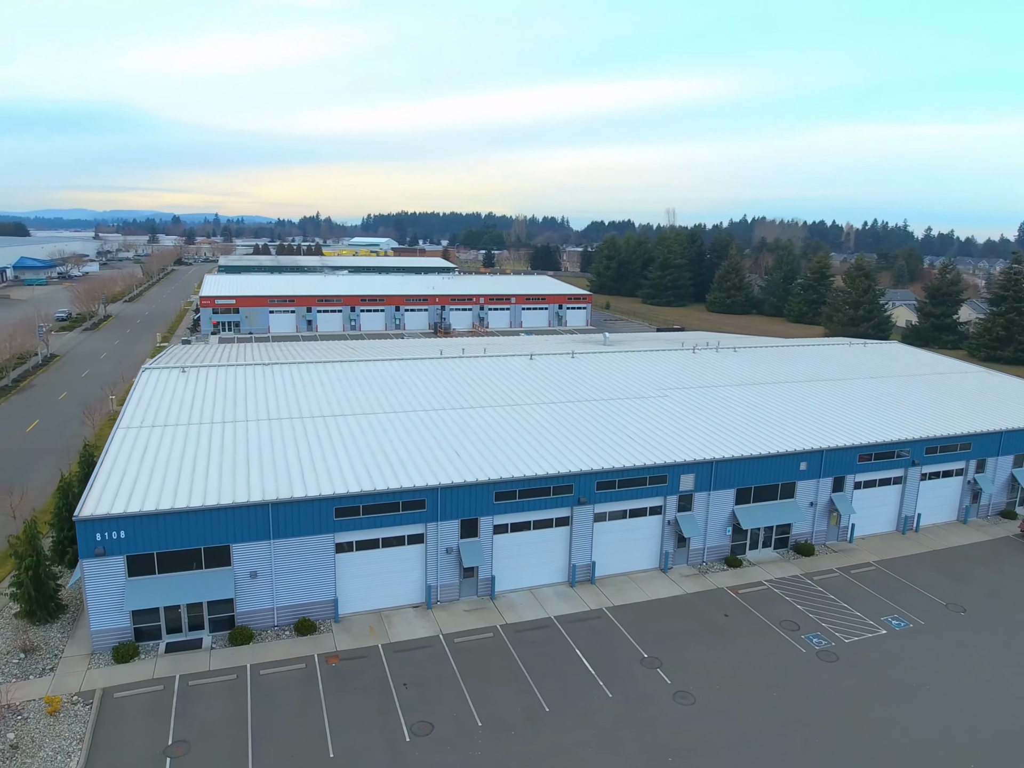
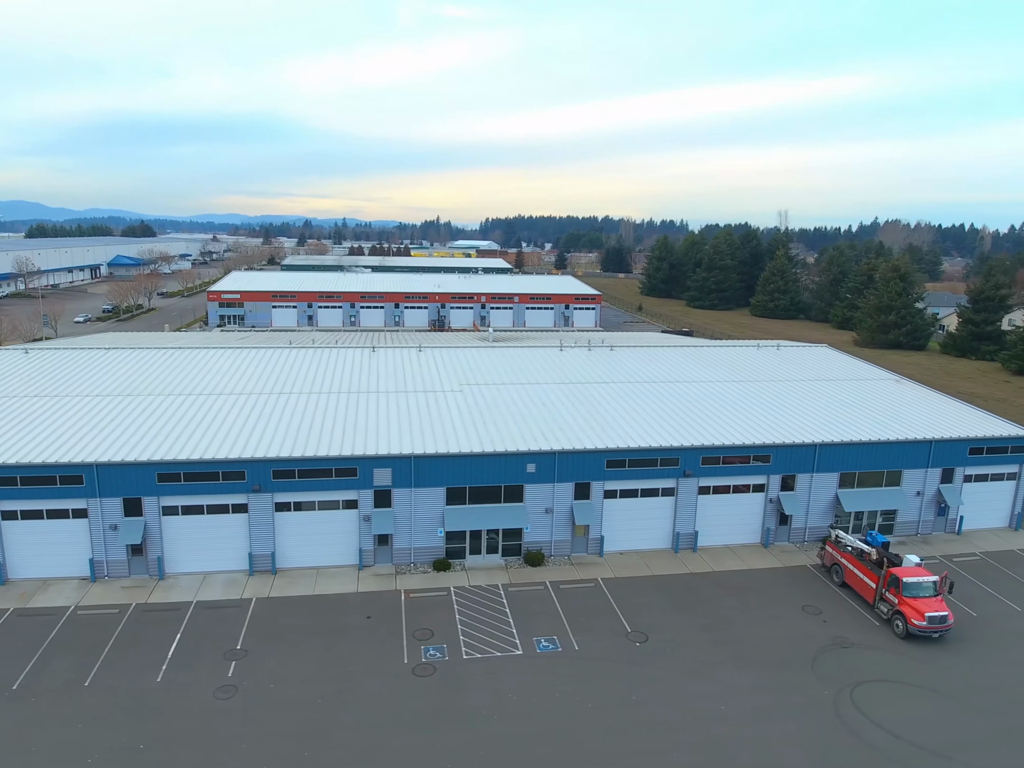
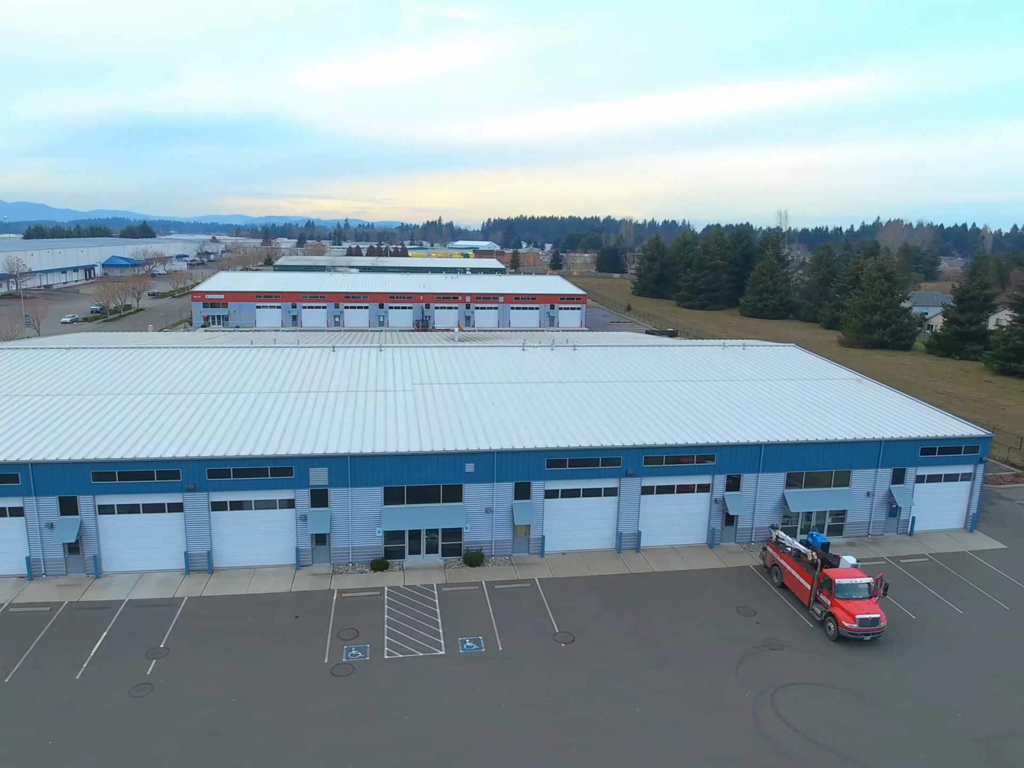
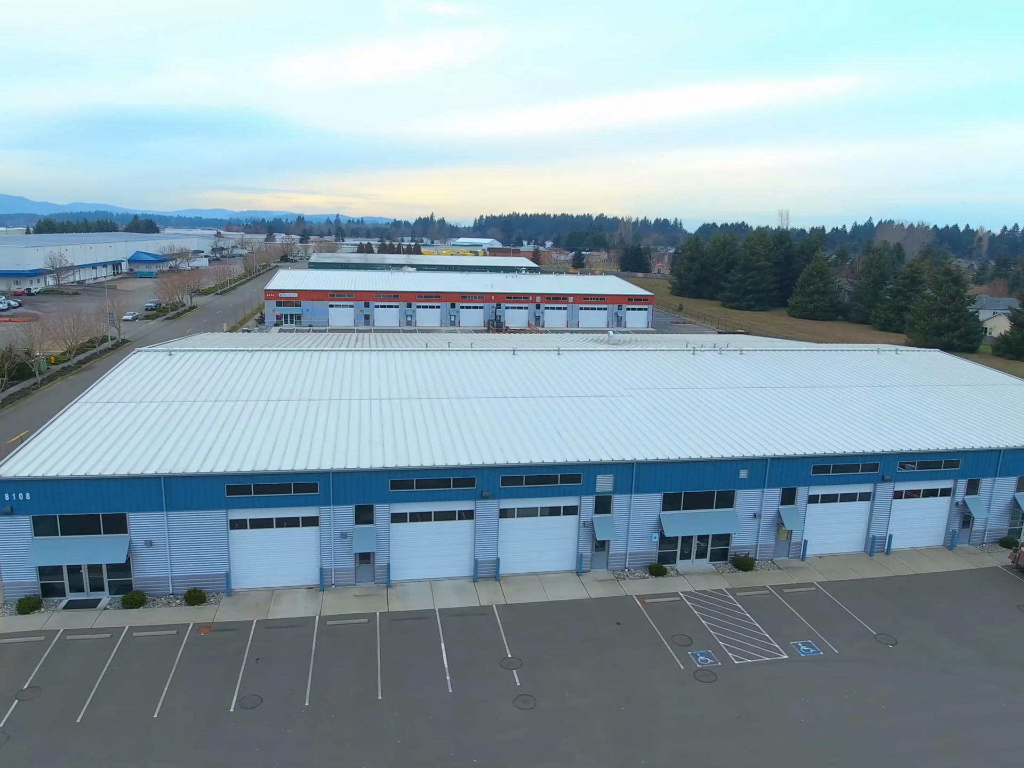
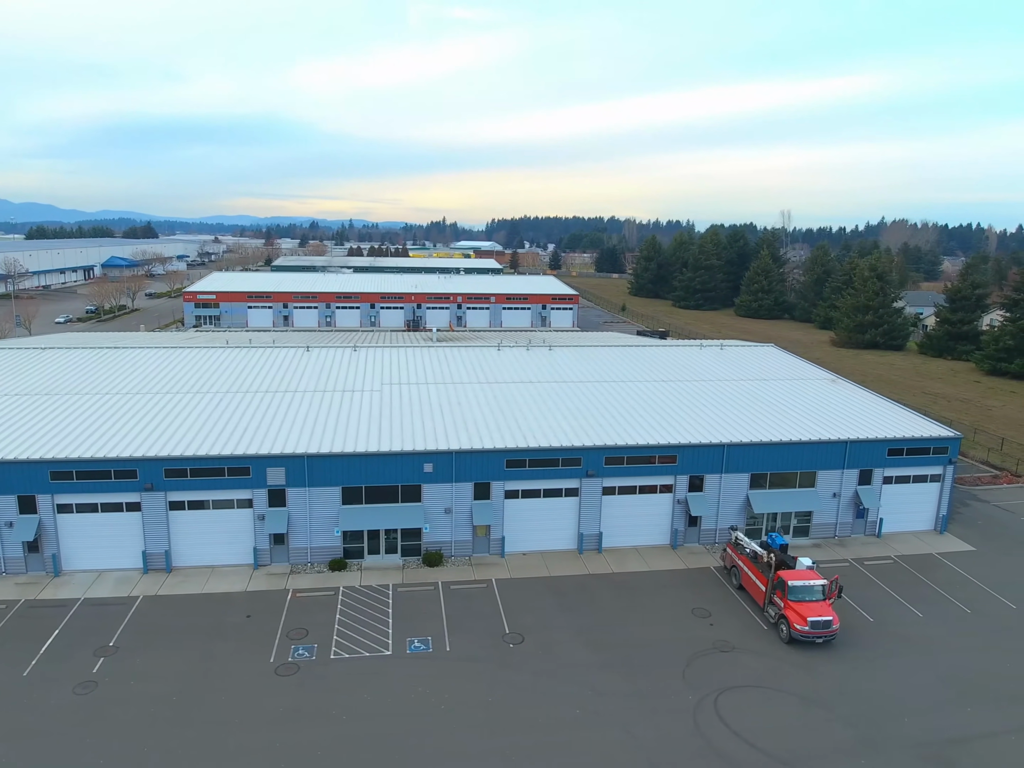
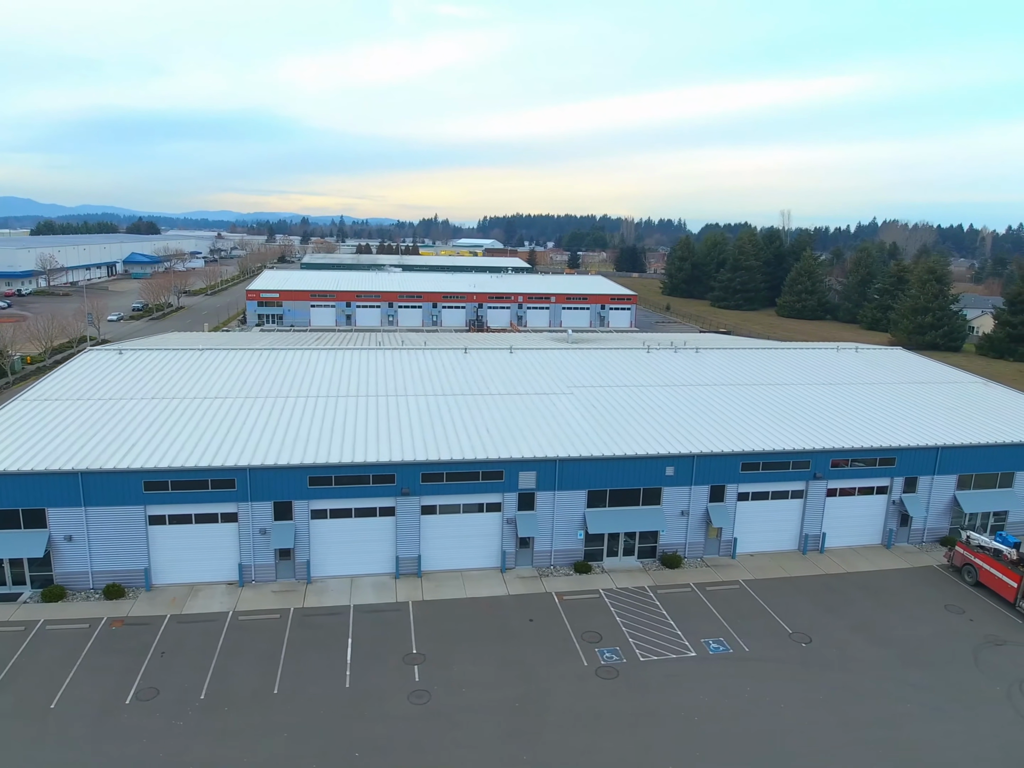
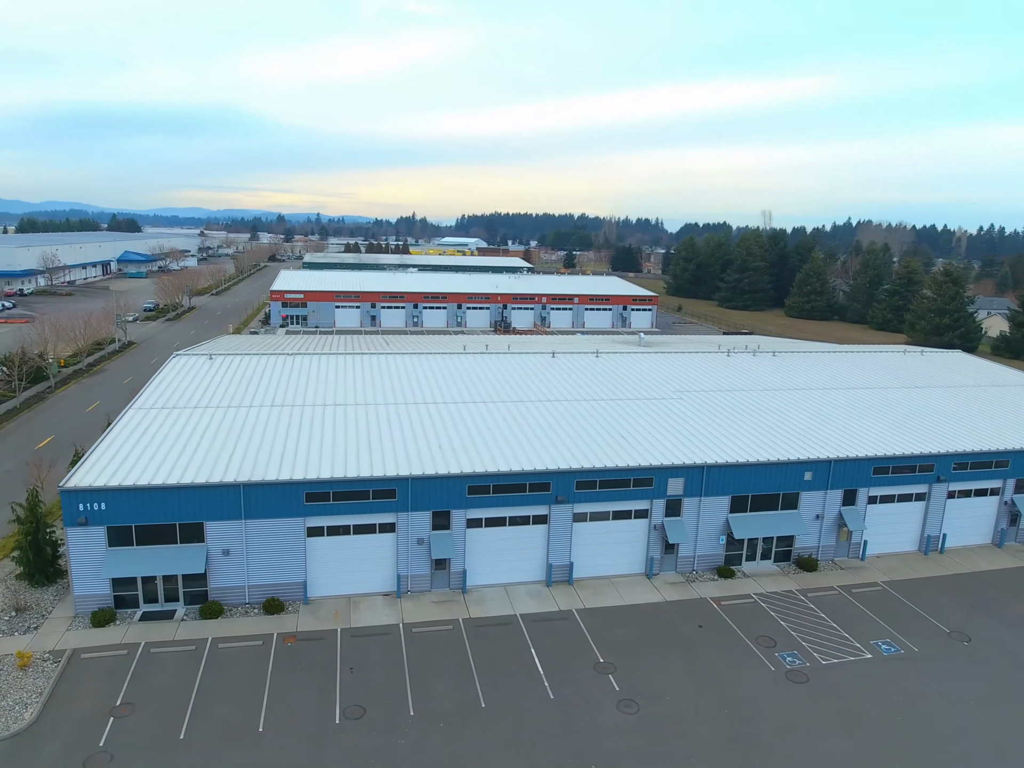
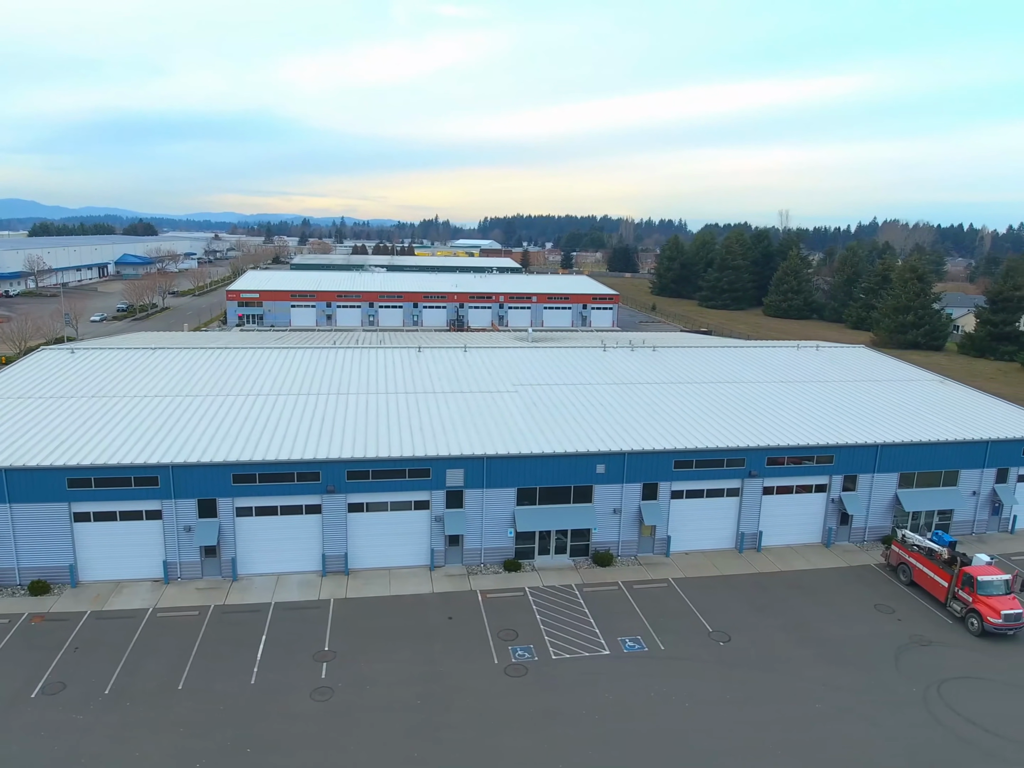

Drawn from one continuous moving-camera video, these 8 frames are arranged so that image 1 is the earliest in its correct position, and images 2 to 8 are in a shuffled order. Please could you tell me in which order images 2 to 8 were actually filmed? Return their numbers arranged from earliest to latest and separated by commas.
7, 4, 6, 8, 2, 3, 5
